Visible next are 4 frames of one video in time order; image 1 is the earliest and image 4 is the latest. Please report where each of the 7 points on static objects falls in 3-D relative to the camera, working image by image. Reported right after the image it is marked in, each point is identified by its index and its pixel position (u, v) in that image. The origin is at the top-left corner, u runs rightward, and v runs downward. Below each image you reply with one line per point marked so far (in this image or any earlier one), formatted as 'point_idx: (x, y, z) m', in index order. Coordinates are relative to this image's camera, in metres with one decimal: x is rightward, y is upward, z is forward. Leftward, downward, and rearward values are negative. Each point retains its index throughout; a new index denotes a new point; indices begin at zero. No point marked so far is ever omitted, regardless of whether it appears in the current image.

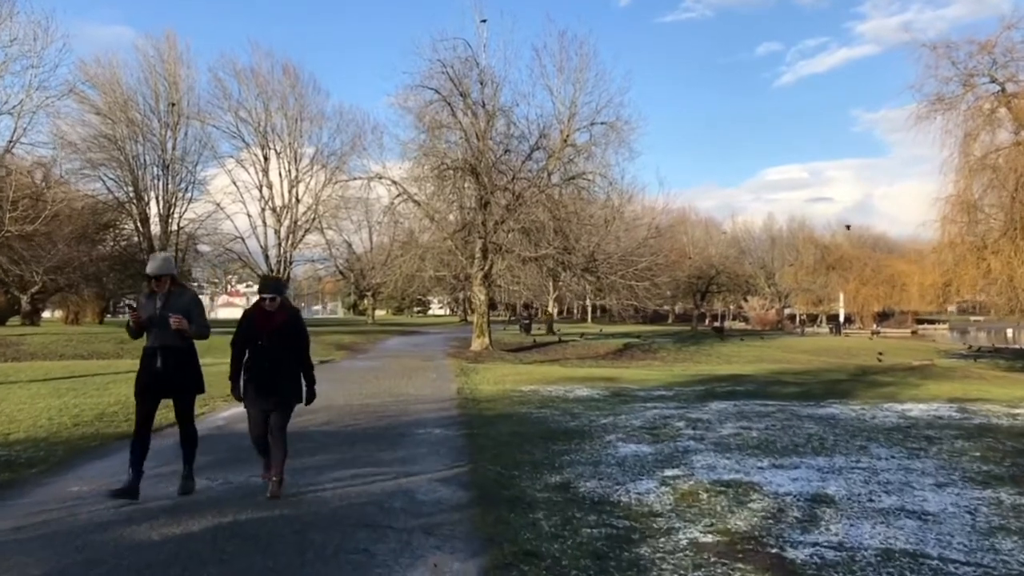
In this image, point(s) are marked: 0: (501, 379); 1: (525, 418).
0: (-0.2, -2.0, +17.9) m
1: (+0.2, -1.9, +11.4) m
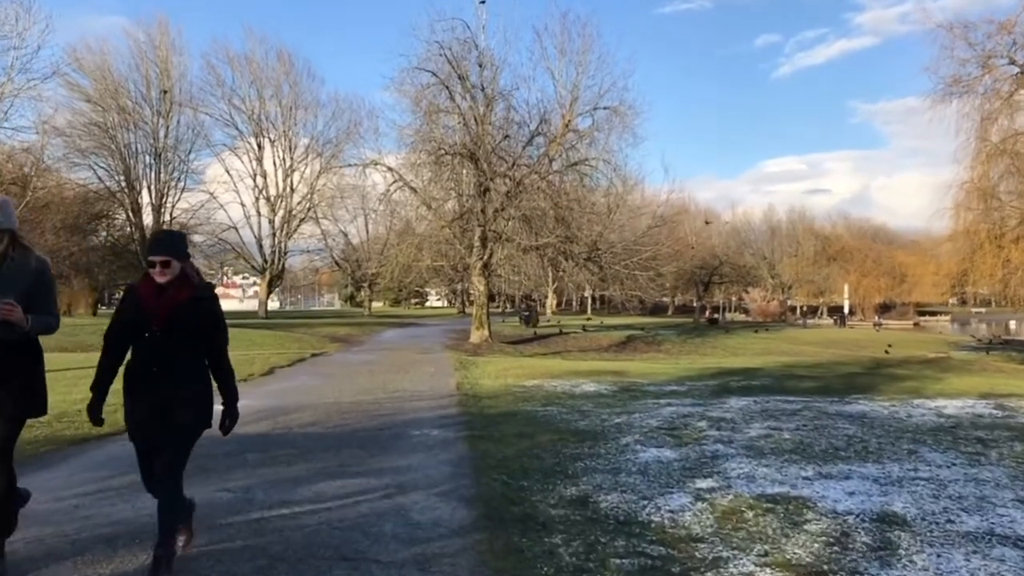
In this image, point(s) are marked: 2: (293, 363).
0: (-0.2, -1.8, +17.0) m
1: (+0.3, -1.7, +10.5) m
2: (-4.4, -1.5, +16.2) m
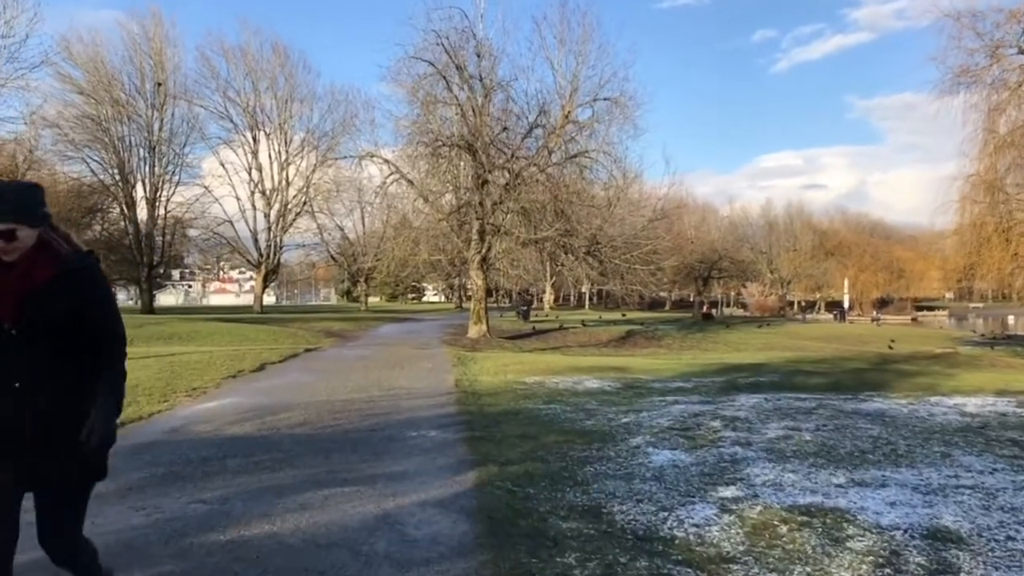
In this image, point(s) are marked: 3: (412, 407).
0: (-0.2, -1.7, +16.5) m
1: (+0.3, -1.6, +9.9) m
2: (-4.4, -1.4, +15.7) m
3: (-1.2, -1.5, +9.9) m
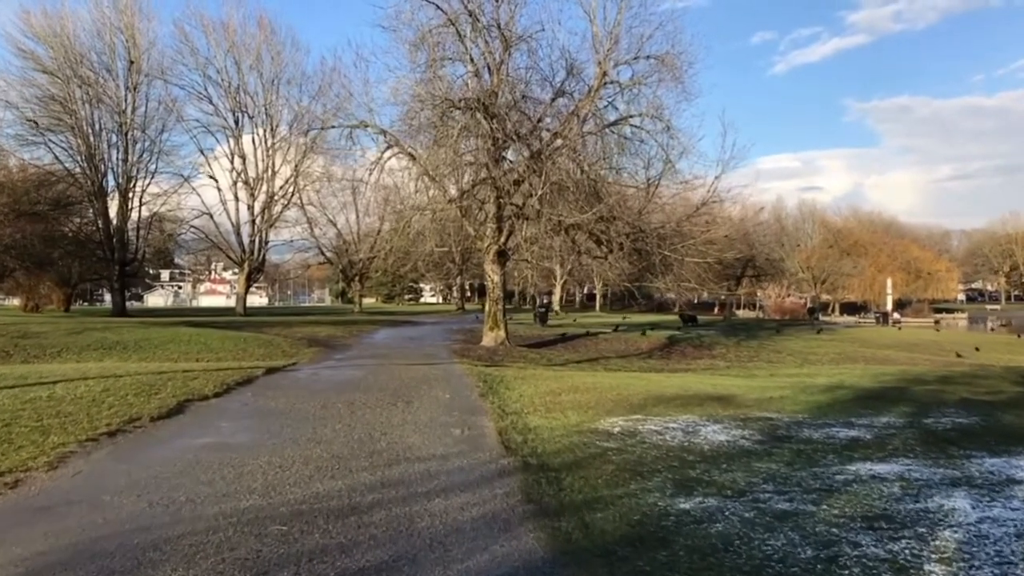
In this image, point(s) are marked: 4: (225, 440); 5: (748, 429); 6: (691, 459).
0: (+0.6, -1.6, +11.1) m
1: (+1.1, -1.5, +4.6) m
2: (-3.6, -1.3, +10.3) m
3: (-0.4, -1.4, +4.5) m
4: (-2.6, -1.3, +7.2) m
5: (+2.7, -1.6, +9.4) m
6: (+1.7, -1.6, +7.5) m
